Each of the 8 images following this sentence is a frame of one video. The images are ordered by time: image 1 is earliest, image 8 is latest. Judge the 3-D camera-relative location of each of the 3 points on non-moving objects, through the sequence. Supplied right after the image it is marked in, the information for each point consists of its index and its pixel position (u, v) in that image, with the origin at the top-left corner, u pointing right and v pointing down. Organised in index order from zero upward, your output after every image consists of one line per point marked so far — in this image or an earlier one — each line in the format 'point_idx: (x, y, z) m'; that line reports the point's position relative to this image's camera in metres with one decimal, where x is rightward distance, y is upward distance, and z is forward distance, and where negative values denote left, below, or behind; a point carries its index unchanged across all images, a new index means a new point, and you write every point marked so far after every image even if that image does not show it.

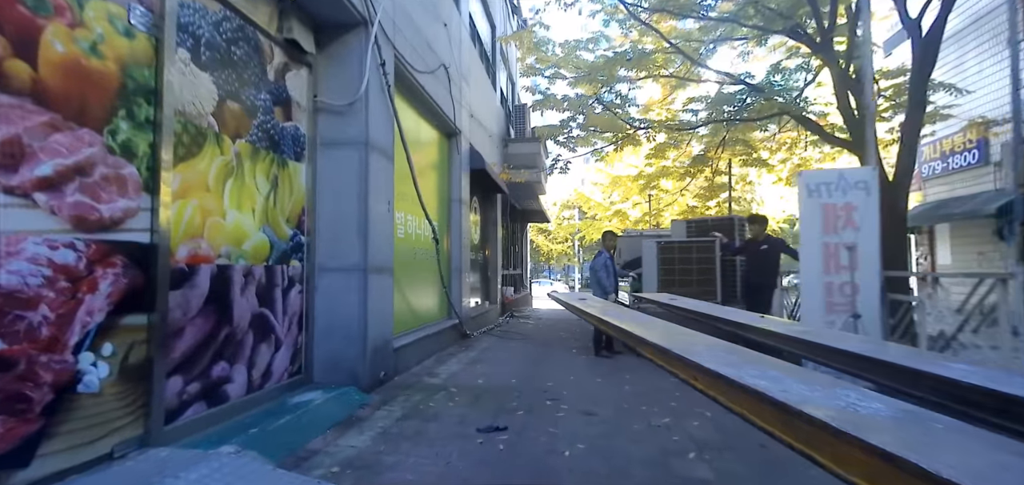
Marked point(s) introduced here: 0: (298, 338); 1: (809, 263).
0: (-2.3, -1.0, +5.4) m
1: (+3.4, -0.2, +5.9) m
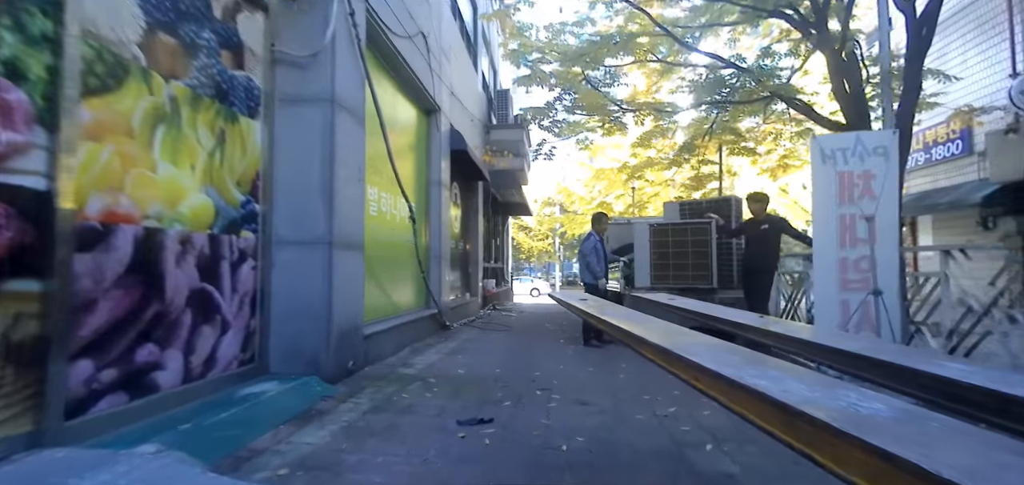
0: (-2.4, -0.7, +4.7) m
1: (+3.3, 0.0, +5.4) m
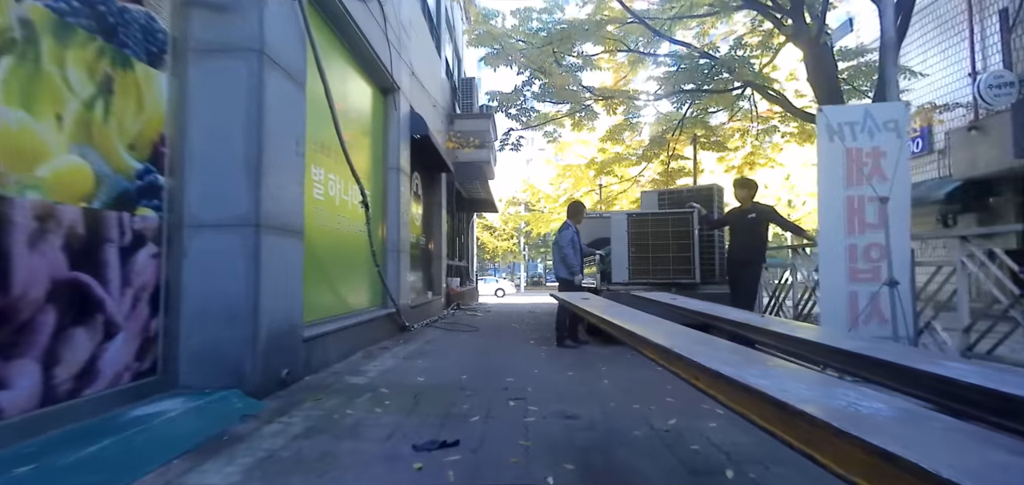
0: (-2.6, -0.6, +3.7) m
1: (+3.0, +0.2, +4.8) m
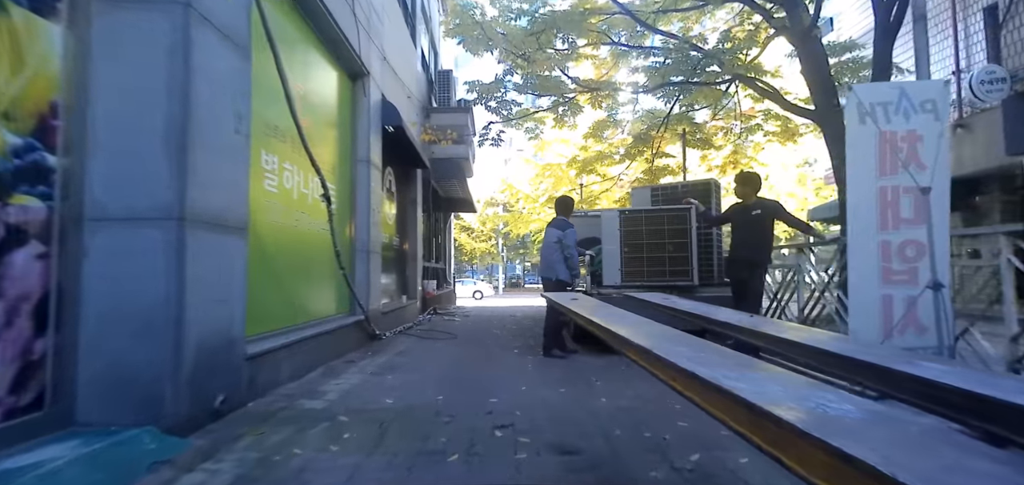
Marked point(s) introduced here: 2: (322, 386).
0: (-2.7, -0.6, +2.9) m
1: (+2.8, +0.2, +4.2) m
2: (-1.8, -1.4, +4.9) m
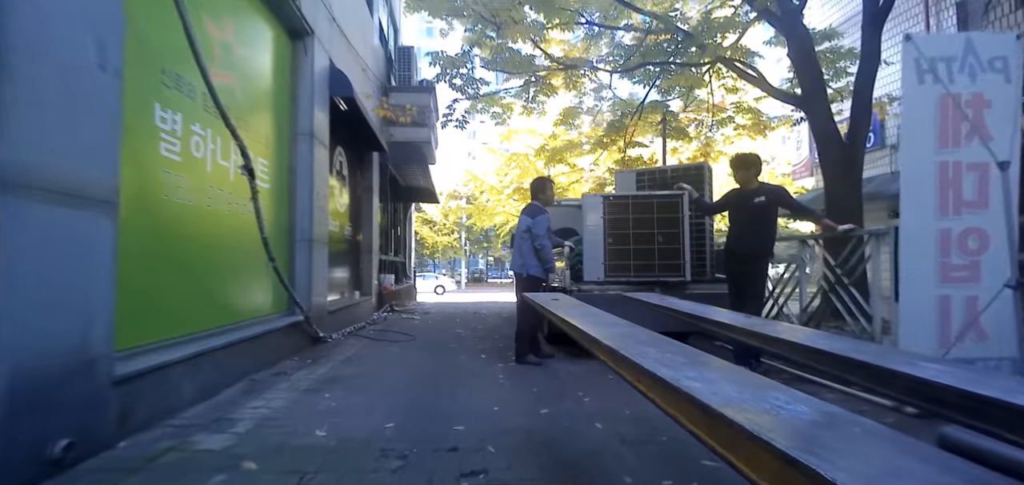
0: (-2.8, -0.5, +1.7) m
1: (+2.7, +0.3, +3.4) m
2: (-2.1, -1.2, +3.8) m
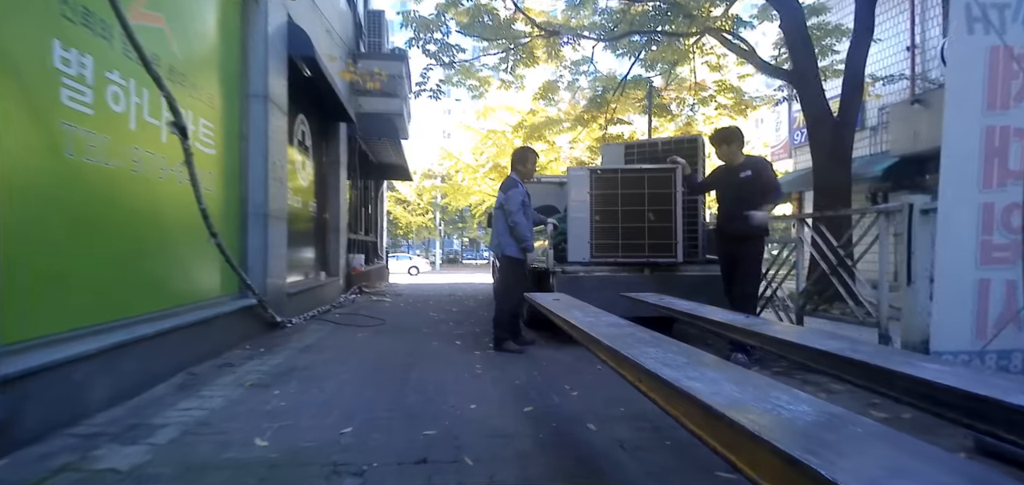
0: (-2.8, -0.3, +1.0) m
1: (+2.6, +0.4, +3.0) m
2: (-2.2, -1.1, +3.2) m
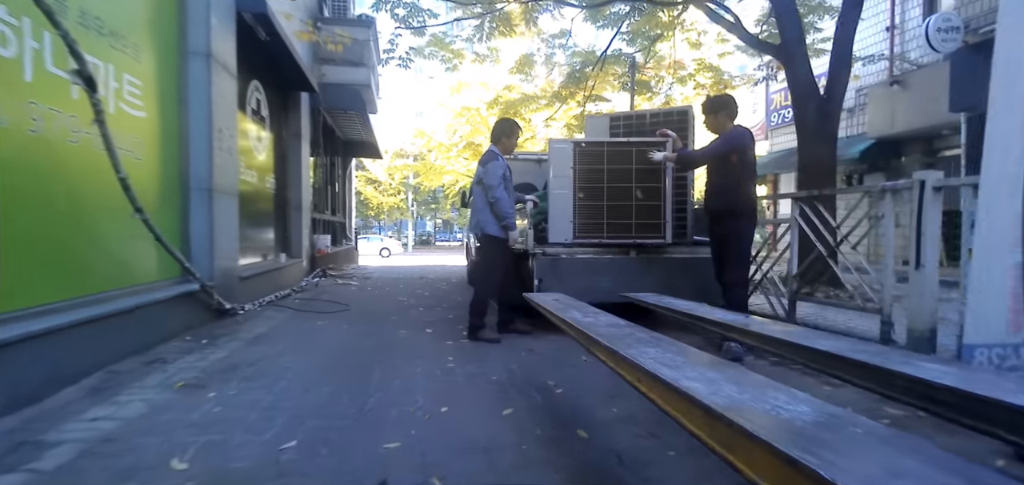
0: (-2.8, -0.3, +0.4) m
1: (+2.5, +0.5, +2.6) m
2: (-2.3, -0.9, +2.6) m
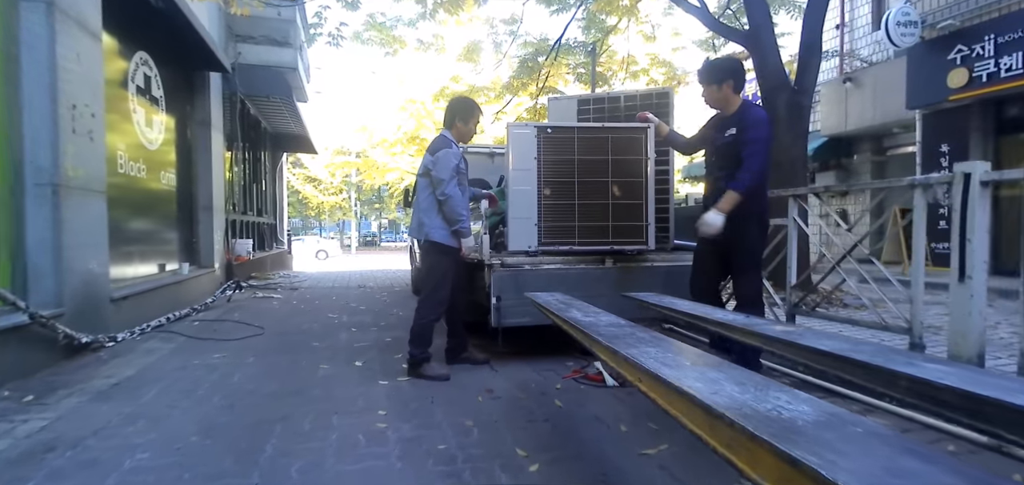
0: (-2.7, -0.4, -0.9) m
1: (+2.3, +0.5, +1.8) m
2: (-2.4, -1.0, +1.3) m
